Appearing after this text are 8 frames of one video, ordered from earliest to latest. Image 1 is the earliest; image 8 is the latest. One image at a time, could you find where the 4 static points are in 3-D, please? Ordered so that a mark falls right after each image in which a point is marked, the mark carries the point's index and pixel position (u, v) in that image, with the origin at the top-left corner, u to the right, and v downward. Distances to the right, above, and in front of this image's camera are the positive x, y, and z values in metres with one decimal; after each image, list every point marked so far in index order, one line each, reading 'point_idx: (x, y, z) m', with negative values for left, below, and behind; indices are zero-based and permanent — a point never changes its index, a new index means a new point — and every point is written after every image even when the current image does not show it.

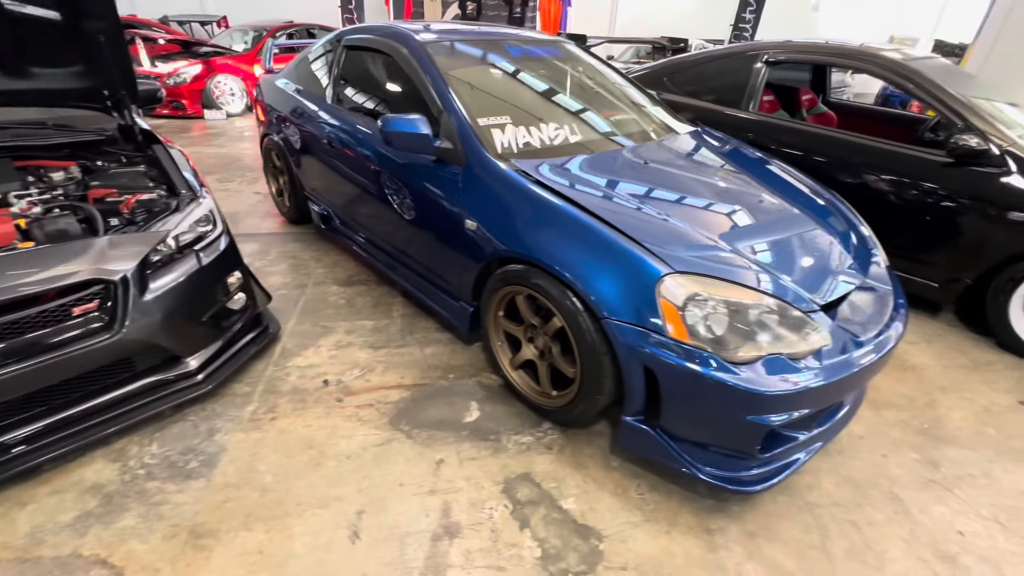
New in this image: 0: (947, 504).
0: (+1.4, -0.7, +1.5) m
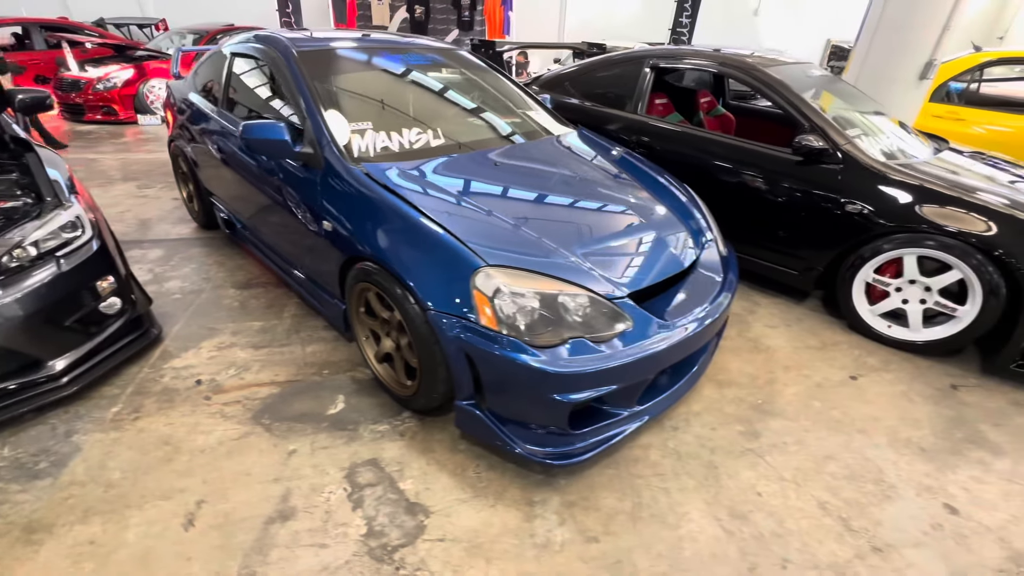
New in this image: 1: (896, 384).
0: (+0.9, -0.7, +1.7) m
1: (+1.8, -0.5, +2.1) m
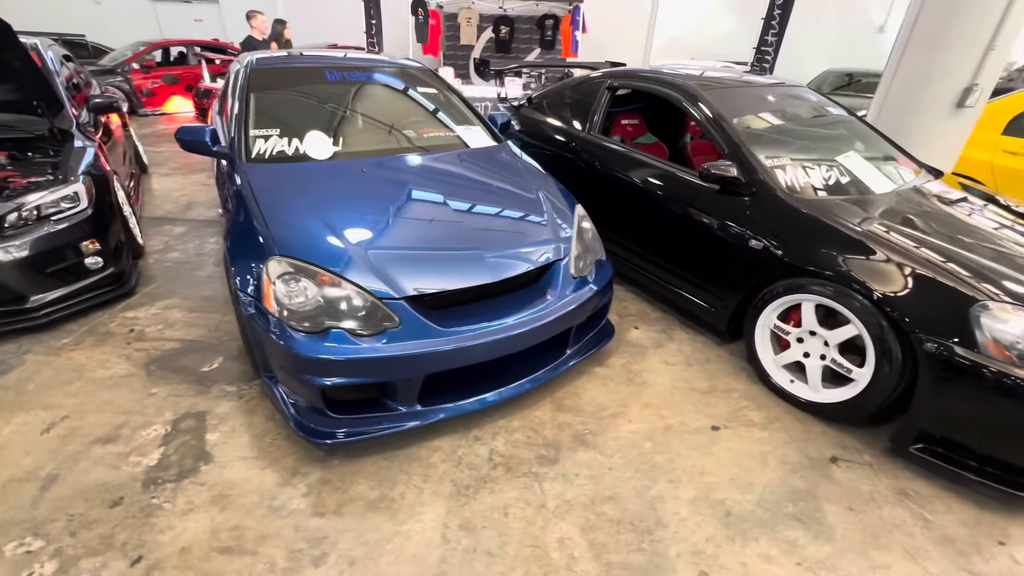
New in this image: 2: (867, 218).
0: (0.0, -0.7, +1.6) m
1: (+1.0, -0.6, +1.9) m
2: (+1.6, +0.3, +2.0) m
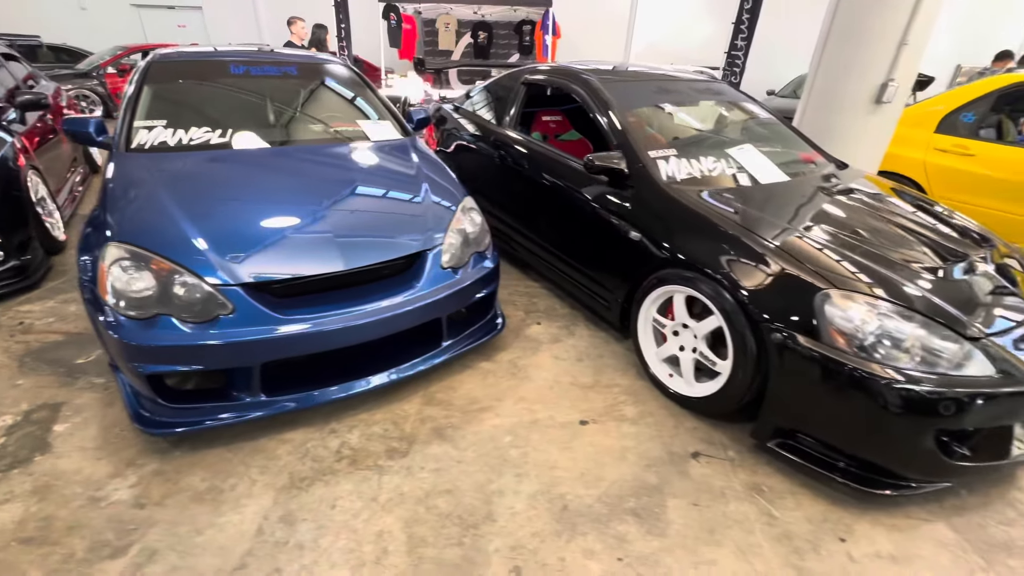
0: (-0.5, -0.7, +1.6) m
1: (+0.5, -0.6, +1.8) m
2: (+1.0, +0.3, +2.0) m
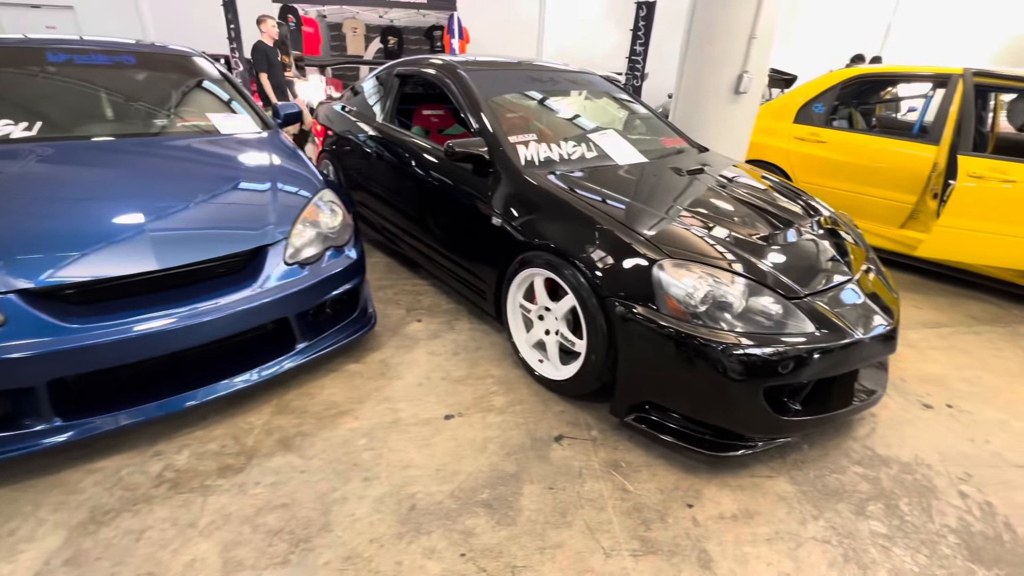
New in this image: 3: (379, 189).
0: (-1.0, -0.7, +1.4) m
1: (-0.1, -0.5, +1.8) m
2: (+0.4, +0.4, +2.0) m
3: (-0.9, +0.7, +3.0) m
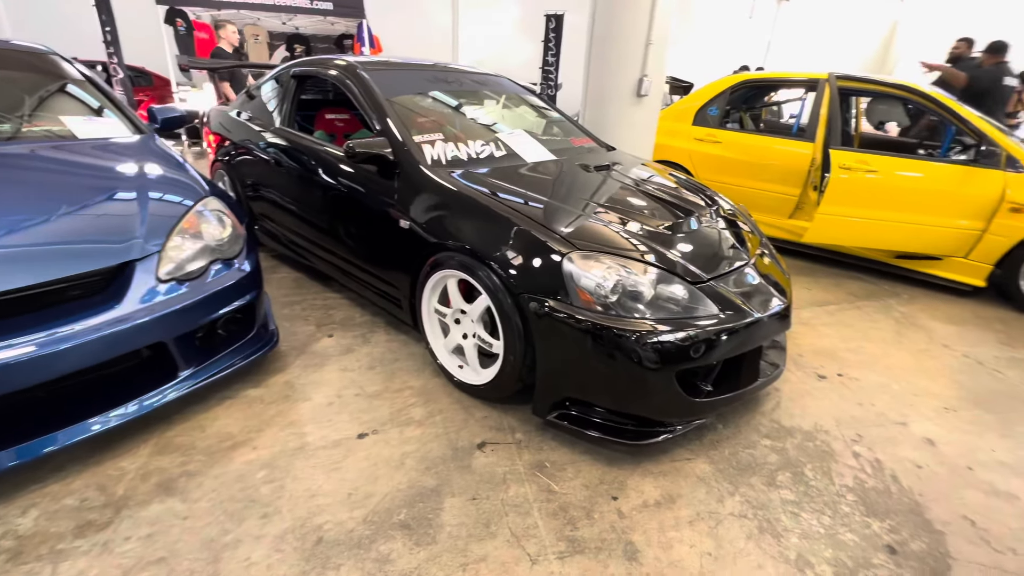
0: (-1.3, -0.8, +1.2) m
1: (-0.4, -0.6, +1.6) m
2: (0.0, +0.4, +2.0) m
3: (-1.4, +0.6, +2.8) m
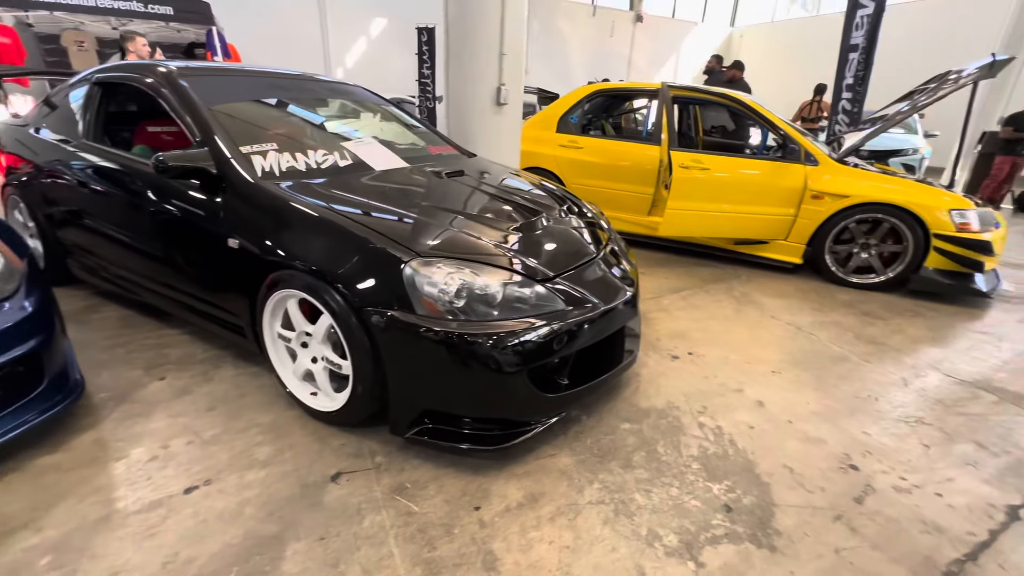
0: (-1.6, -0.9, +0.8) m
1: (-0.9, -0.6, +1.4) m
2: (-0.7, +0.4, +1.8) m
3: (-2.2, +0.3, +2.4) m
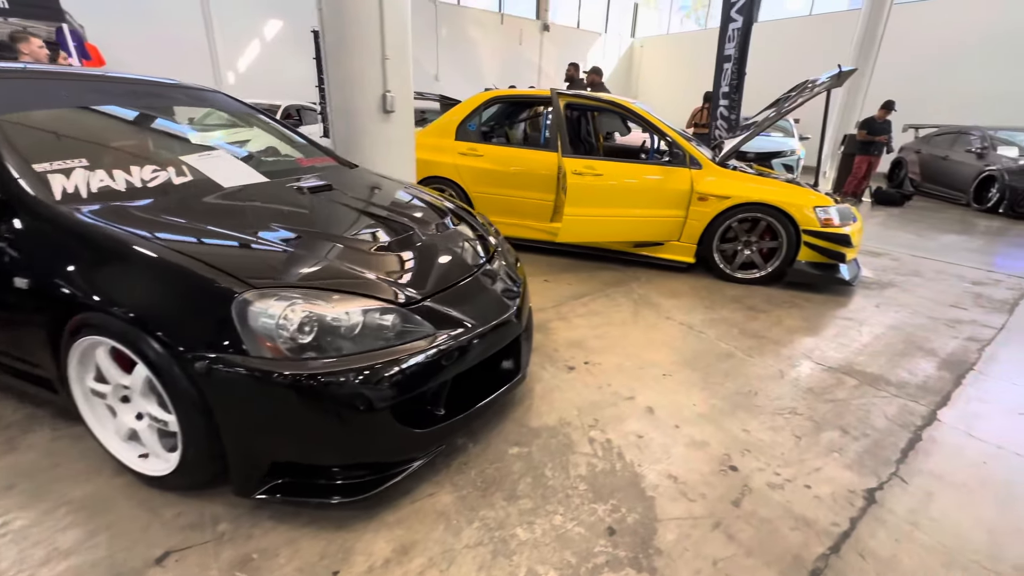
0: (-1.8, -1.1, +0.4) m
1: (-1.2, -0.8, +1.2) m
2: (-1.2, +0.2, +1.6) m
3: (-2.8, +0.1, +1.9) m
